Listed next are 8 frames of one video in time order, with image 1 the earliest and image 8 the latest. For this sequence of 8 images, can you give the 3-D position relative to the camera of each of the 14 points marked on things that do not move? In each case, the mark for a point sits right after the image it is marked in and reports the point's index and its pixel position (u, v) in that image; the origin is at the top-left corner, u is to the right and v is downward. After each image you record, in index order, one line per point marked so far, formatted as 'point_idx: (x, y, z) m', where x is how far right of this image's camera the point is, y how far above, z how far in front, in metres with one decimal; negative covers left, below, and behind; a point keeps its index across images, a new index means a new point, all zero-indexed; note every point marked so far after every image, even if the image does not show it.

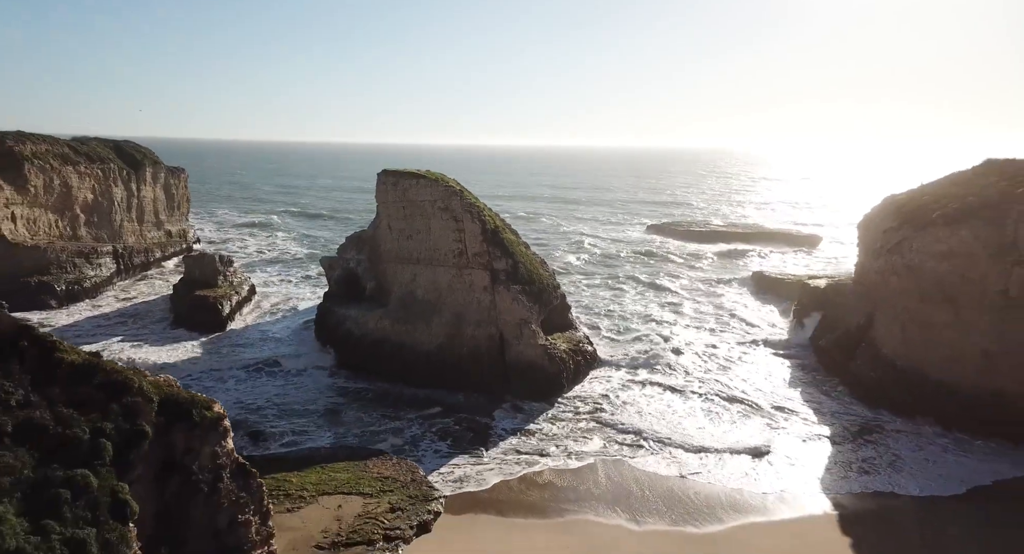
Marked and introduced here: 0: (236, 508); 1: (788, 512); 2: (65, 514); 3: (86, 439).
0: (-4.6, -3.8, +11.6) m
1: (+7.6, -6.4, +19.3) m
2: (-5.8, -3.0, +9.0) m
3: (-5.9, -2.2, +9.7) m
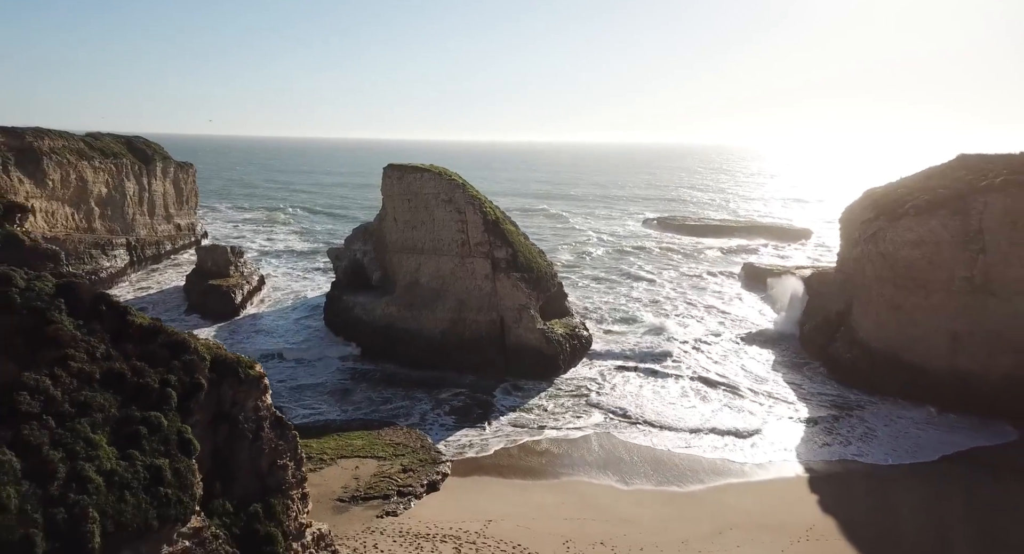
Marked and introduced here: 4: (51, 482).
0: (-4.5, -3.4, +13.5) m
1: (+7.6, -6.0, +21.2) m
2: (-5.7, -2.6, +10.8) m
3: (-5.9, -1.8, +11.5) m
4: (-6.2, -2.7, +9.5) m
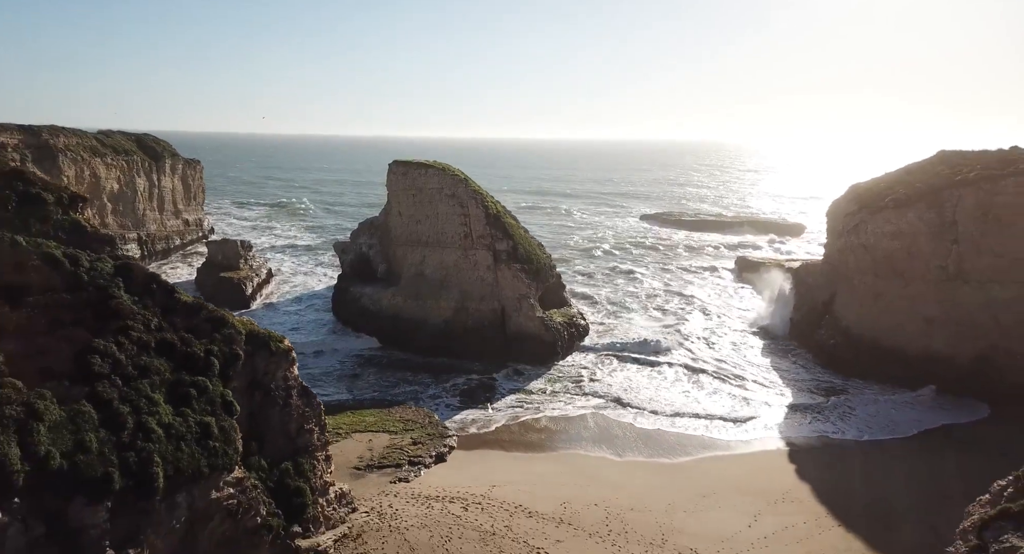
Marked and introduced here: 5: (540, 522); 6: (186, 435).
0: (-4.5, -3.0, +15.1) m
1: (+7.6, -5.6, +22.8) m
2: (-5.7, -2.3, +12.4) m
3: (-5.8, -1.5, +13.1) m
4: (-6.2, -2.4, +11.1) m
5: (+0.7, -5.7, +16.3) m
6: (-5.6, -2.7, +11.9) m
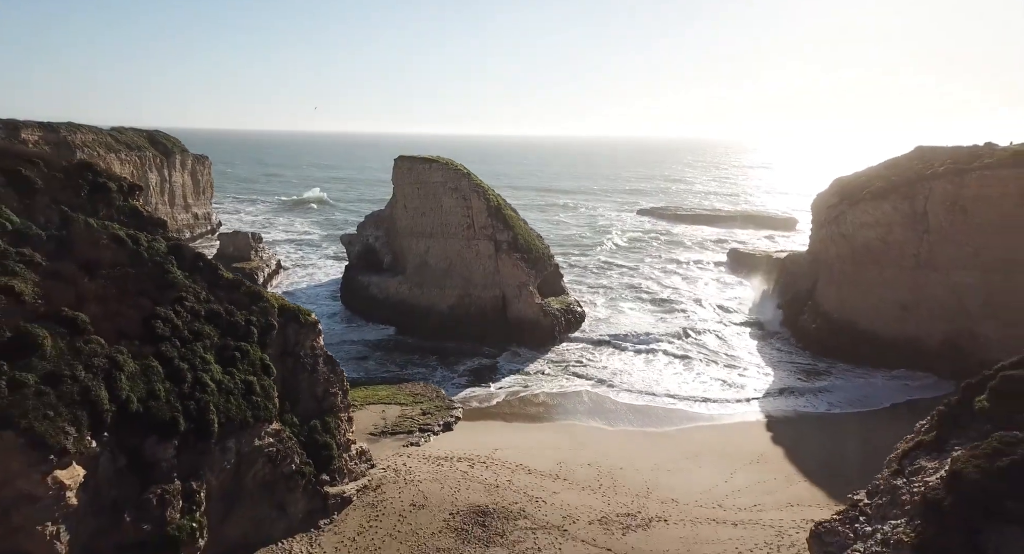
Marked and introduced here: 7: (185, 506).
0: (-4.4, -2.6, +17.0) m
1: (+7.7, -5.0, +24.8) m
2: (-5.6, -1.8, +14.4) m
3: (-5.8, -1.0, +15.1) m
4: (-6.1, -2.0, +13.0) m
5: (+0.7, -5.2, +18.3) m
6: (-5.6, -2.2, +13.9) m
7: (-5.7, -4.0, +12.3) m
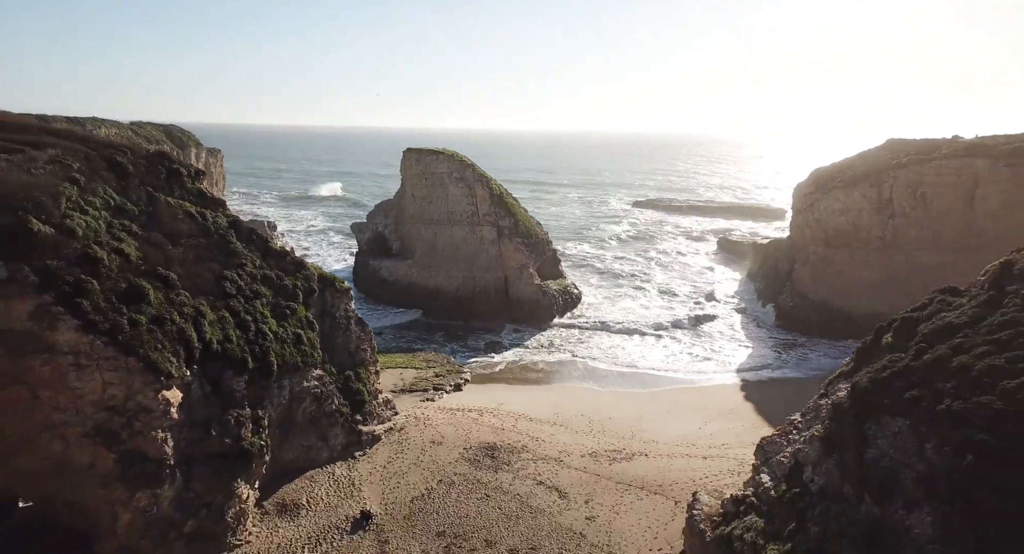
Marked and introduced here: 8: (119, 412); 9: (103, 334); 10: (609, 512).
0: (-4.3, -1.8, +20.0) m
1: (+7.8, -4.2, +27.8) m
2: (-5.5, -1.1, +17.4) m
3: (-5.7, -0.3, +18.0) m
4: (-6.0, -1.2, +16.0) m
5: (+0.8, -4.4, +21.3) m
6: (-5.5, -1.5, +16.8) m
7: (-5.6, -3.3, +15.2) m
8: (-7.2, -2.5, +12.8) m
9: (-7.4, -1.0, +12.7) m
10: (+2.2, -5.4, +16.1) m
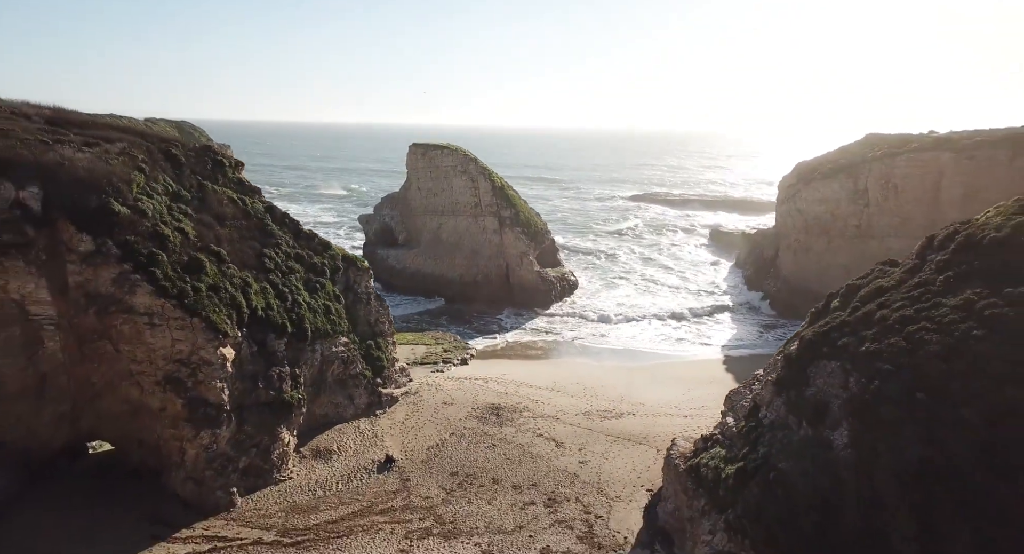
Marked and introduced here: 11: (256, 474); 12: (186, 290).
0: (-4.3, -1.2, +22.4) m
1: (+7.8, -3.5, +30.3) m
2: (-5.5, -0.5, +19.8) m
3: (-5.6, +0.3, +20.5) m
4: (-5.9, -0.6, +18.4) m
5: (+0.9, -3.8, +23.7) m
6: (-5.4, -0.9, +19.3) m
7: (-5.5, -2.7, +17.7) m
8: (-7.1, -1.9, +15.2) m
9: (-7.3, -0.4, +15.1) m
10: (+2.3, -4.8, +18.6) m
11: (-5.9, -4.5, +16.2) m
12: (-7.2, -0.3, +15.5) m
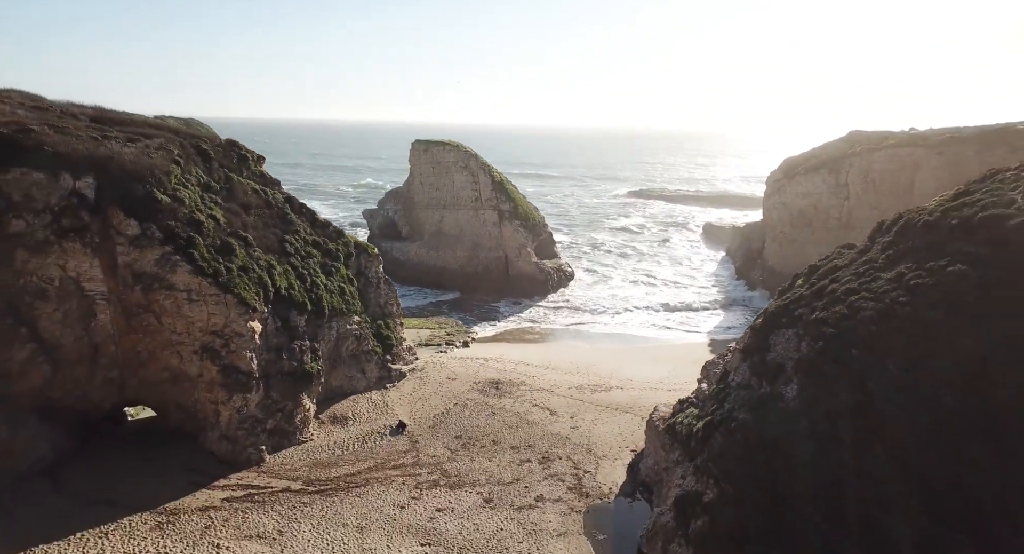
0: (-4.3, -0.7, +24.3) m
1: (+7.8, -3.0, +32.2) m
2: (-5.5, 0.0, +21.7) m
3: (-5.7, +0.8, +22.4) m
4: (-6.0, -0.2, +20.3) m
5: (+0.8, -3.3, +25.6) m
6: (-5.4, -0.4, +21.2) m
7: (-5.6, -2.2, +19.6) m
8: (-7.1, -1.4, +17.1) m
9: (-7.4, 0.0, +17.0) m
10: (+2.3, -4.3, +20.5) m
11: (-6.0, -4.1, +18.2) m
12: (-7.2, +0.2, +17.4) m
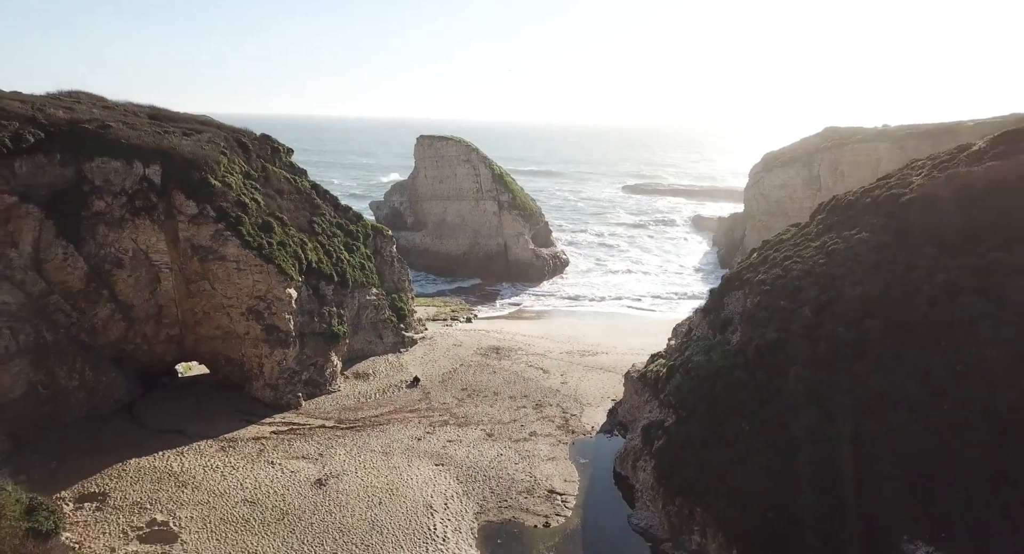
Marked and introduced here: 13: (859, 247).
0: (-4.4, +0.1, +27.5) m
1: (+7.7, -2.1, +35.4) m
2: (-5.6, +0.8, +24.9) m
3: (-5.7, +1.6, +25.5) m
4: (-6.0, +0.6, +23.5) m
5: (+0.8, -2.5, +28.8) m
6: (-5.5, +0.4, +24.4) m
7: (-5.6, -1.4, +22.8) m
8: (-7.2, -0.6, +20.3) m
9: (-7.4, +0.8, +20.2) m
10: (+2.2, -3.5, +23.7) m
11: (-6.0, -3.3, +21.3) m
12: (-7.3, +1.0, +20.5) m
13: (+8.0, +0.7, +16.1) m
